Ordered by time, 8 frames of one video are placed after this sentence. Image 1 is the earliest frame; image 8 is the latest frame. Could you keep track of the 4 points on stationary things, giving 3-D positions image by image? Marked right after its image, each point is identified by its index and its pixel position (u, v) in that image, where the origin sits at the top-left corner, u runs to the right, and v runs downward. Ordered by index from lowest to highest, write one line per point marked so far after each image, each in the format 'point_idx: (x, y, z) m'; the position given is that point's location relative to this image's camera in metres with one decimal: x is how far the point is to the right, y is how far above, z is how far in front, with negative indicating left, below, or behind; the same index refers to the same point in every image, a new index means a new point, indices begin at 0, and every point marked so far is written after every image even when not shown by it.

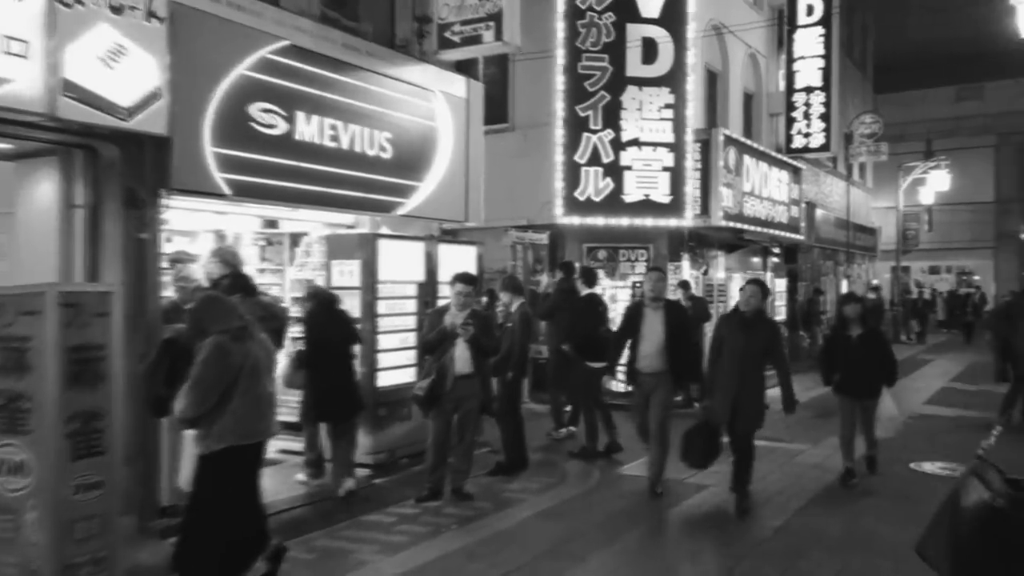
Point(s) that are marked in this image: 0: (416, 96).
0: (-1.0, +2.0, +8.7) m
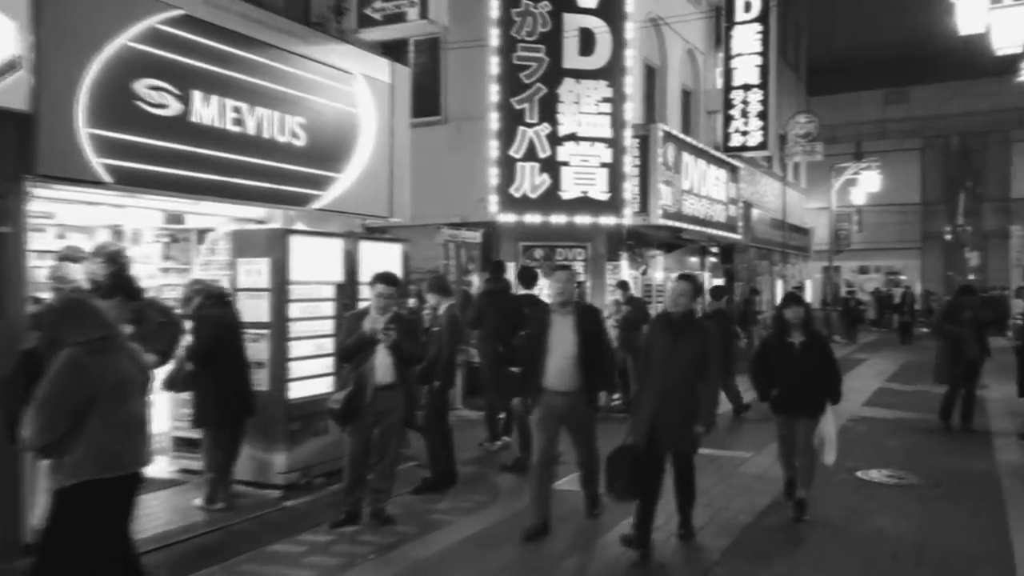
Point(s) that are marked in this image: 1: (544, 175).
0: (-1.7, +2.0, +8.0) m
1: (+0.5, +1.8, +13.4) m
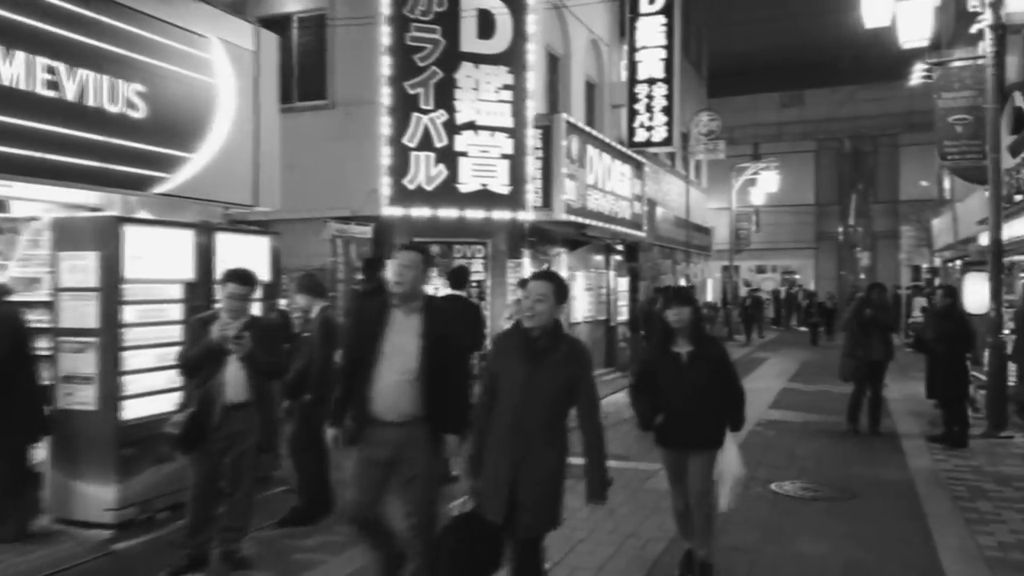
0: (-2.6, +2.0, +6.9) m
1: (-1.1, +1.8, +12.5) m
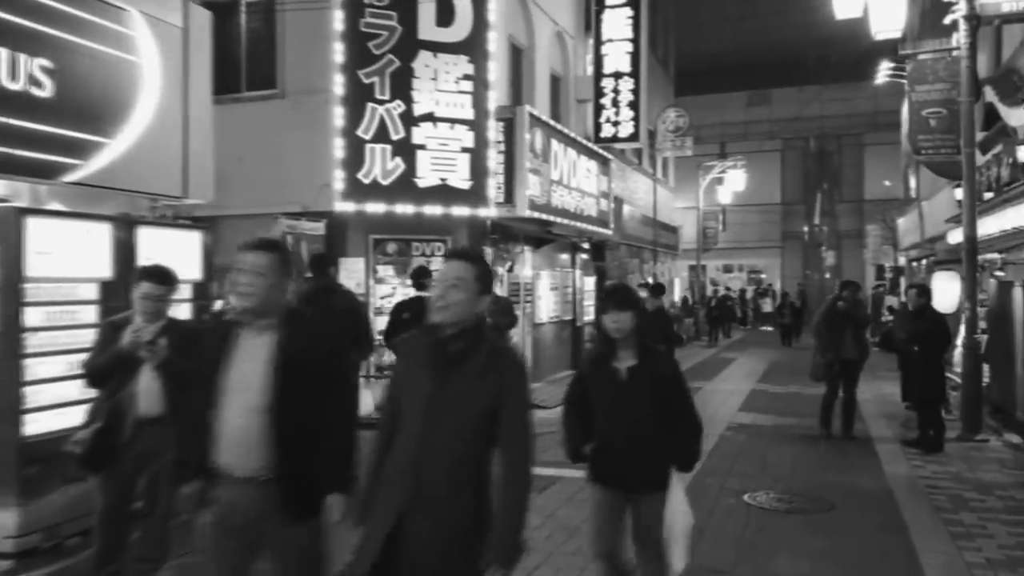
0: (-3.0, +2.0, +6.2) m
1: (-1.6, +1.8, +11.9) m
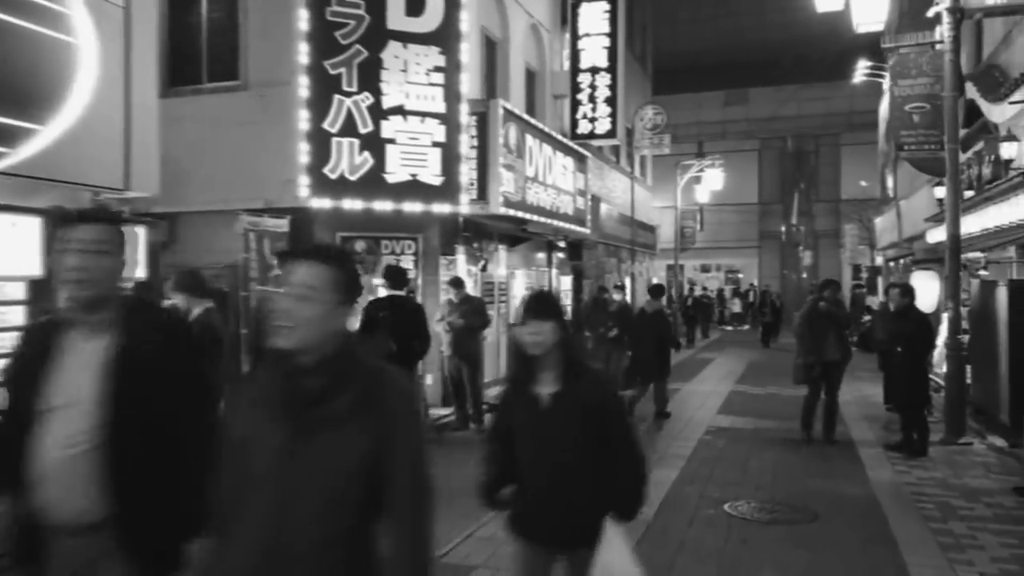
0: (-3.2, +2.0, +5.7) m
1: (-2.0, +1.8, +11.4) m
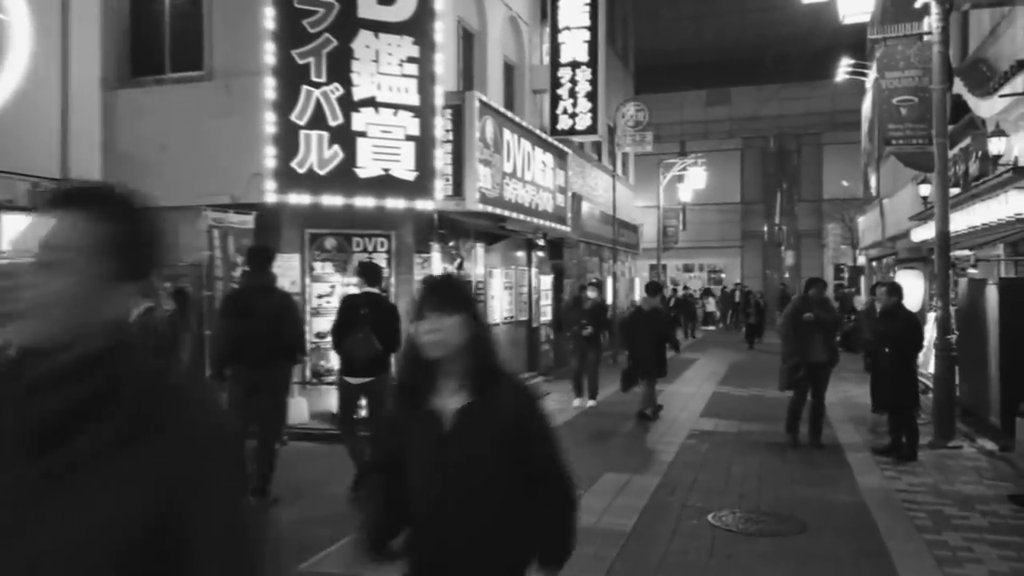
0: (-3.4, +2.0, +5.2) m
1: (-2.3, +1.8, +11.0) m
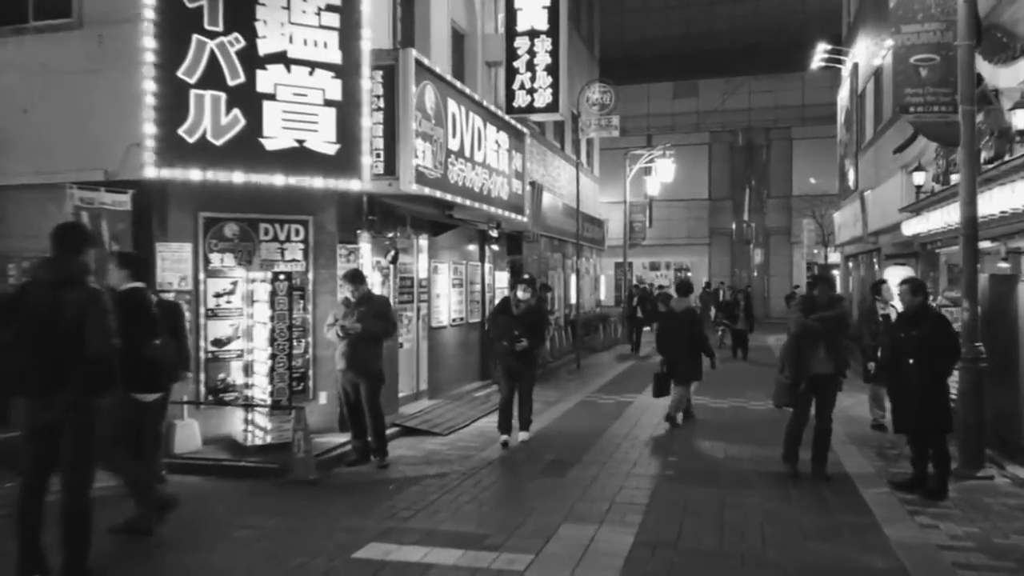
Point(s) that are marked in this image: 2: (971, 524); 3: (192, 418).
0: (-3.8, +2.0, +3.2) m
1: (-2.9, +1.9, +8.9) m
2: (+3.6, -1.8, +6.7) m
3: (-3.4, -1.4, +8.9) m
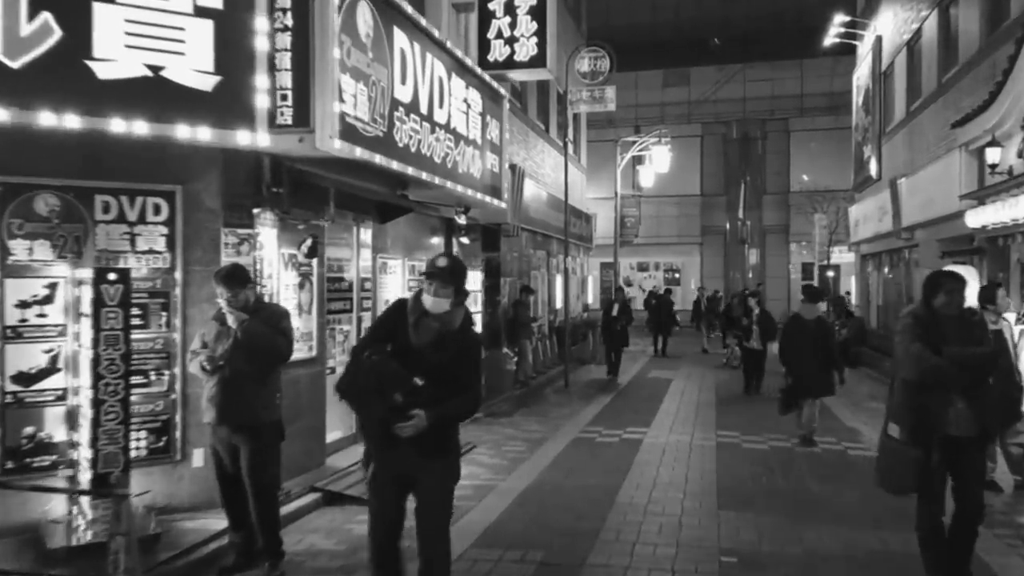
0: (-3.9, +2.0, -0.1) m
1: (-3.1, +1.8, +5.7) m
2: (+3.4, -1.9, +3.5) m
3: (-3.6, -1.4, +5.6) m
